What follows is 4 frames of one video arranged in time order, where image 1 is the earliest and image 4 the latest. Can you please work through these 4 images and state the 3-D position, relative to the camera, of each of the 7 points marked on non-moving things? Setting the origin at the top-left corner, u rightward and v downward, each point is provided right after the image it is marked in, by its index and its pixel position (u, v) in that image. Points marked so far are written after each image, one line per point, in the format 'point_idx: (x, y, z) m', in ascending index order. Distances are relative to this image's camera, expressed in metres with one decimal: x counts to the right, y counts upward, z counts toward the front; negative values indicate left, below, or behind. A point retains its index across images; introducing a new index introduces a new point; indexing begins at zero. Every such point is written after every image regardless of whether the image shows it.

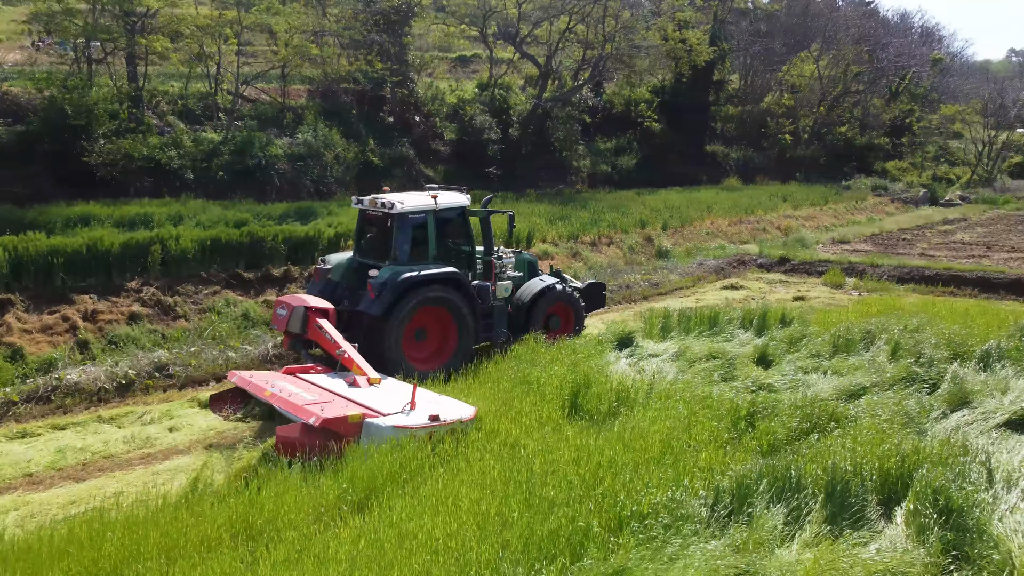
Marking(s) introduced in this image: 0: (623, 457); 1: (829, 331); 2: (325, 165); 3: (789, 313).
0: (+0.6, -1.0, +4.7) m
1: (+3.3, -0.5, +8.4) m
2: (-4.3, +2.8, +18.3) m
3: (+3.3, -0.3, +9.6) m
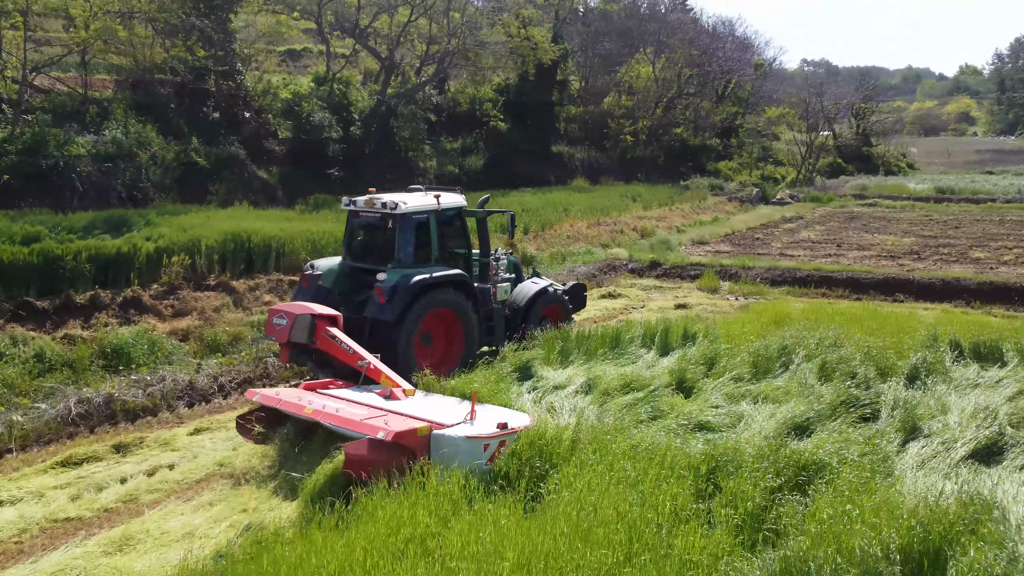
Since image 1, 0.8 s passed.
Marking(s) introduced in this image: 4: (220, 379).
0: (+0.3, -1.2, +3.5) m
1: (+2.2, -0.6, +7.6) m
2: (-7.3, +2.4, +15.9) m
3: (+2.0, -0.4, +8.8) m
4: (-2.7, -0.8, +7.4) m
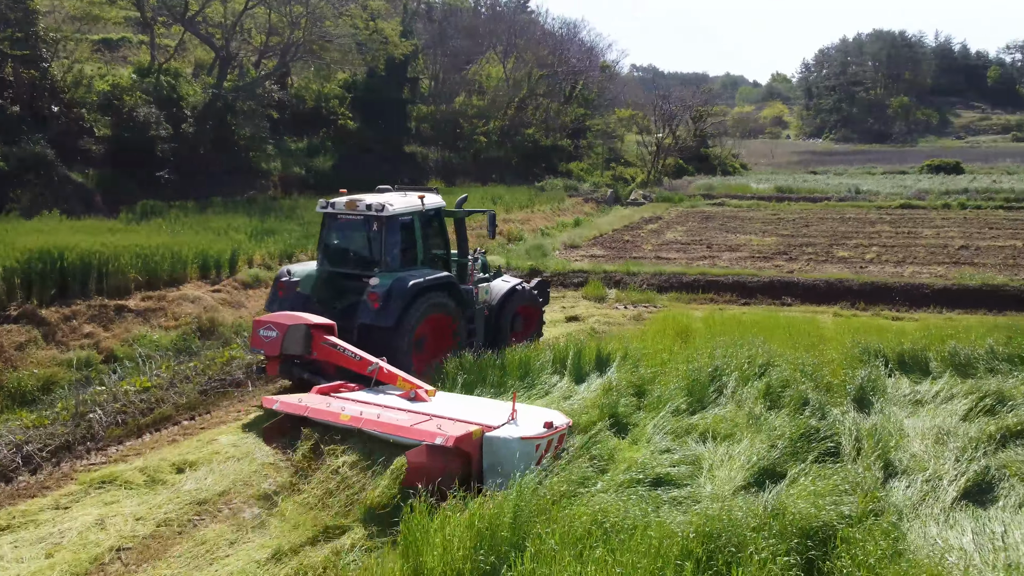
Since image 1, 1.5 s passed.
0: (+0.3, -1.4, +2.4) m
1: (+1.3, -0.7, +6.8) m
2: (-9.7, +1.9, +13.1) m
3: (+0.9, -0.6, +7.9) m
4: (-3.4, -1.1, +5.7) m
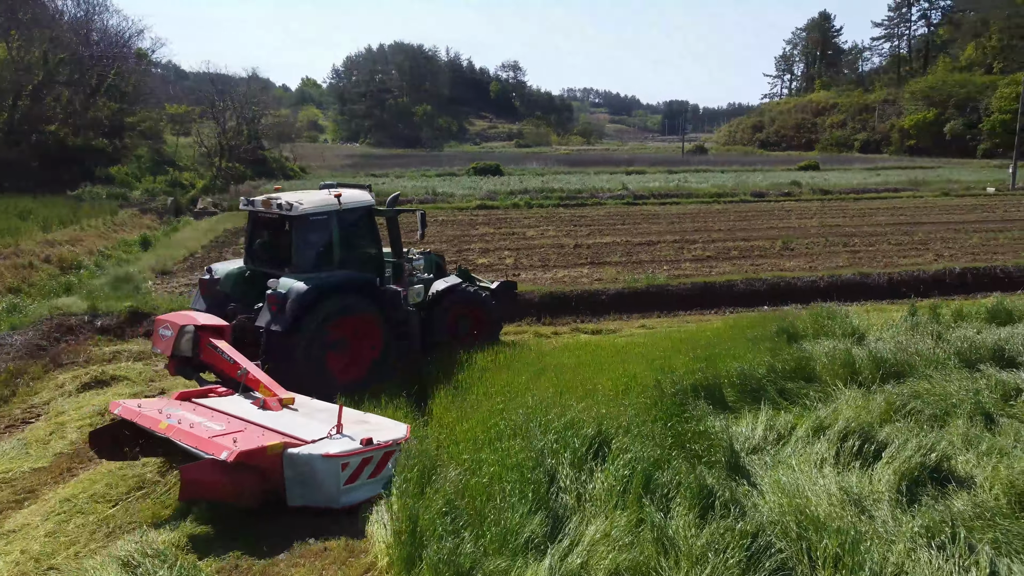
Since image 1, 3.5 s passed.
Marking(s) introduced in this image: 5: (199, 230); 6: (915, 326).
0: (+1.3, -1.6, +0.3) m
1: (-0.2, -1.0, +4.6) m
2: (-13.1, +0.5, +4.1) m
3: (-1.2, -0.9, +5.3) m
4: (-3.6, -1.8, +1.2) m
5: (-7.5, +1.3, +19.3) m
6: (+4.1, -0.4, +8.2) m
